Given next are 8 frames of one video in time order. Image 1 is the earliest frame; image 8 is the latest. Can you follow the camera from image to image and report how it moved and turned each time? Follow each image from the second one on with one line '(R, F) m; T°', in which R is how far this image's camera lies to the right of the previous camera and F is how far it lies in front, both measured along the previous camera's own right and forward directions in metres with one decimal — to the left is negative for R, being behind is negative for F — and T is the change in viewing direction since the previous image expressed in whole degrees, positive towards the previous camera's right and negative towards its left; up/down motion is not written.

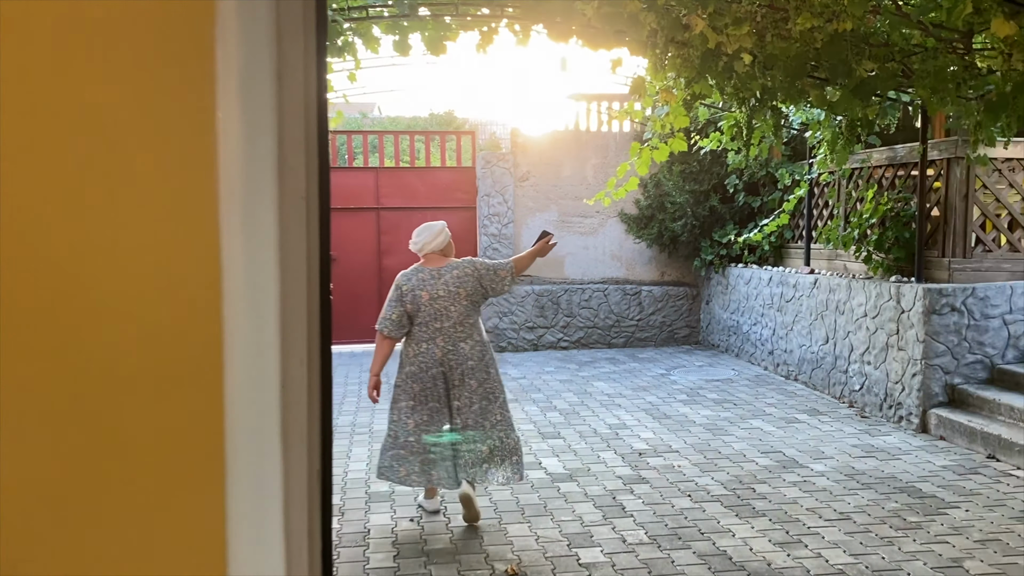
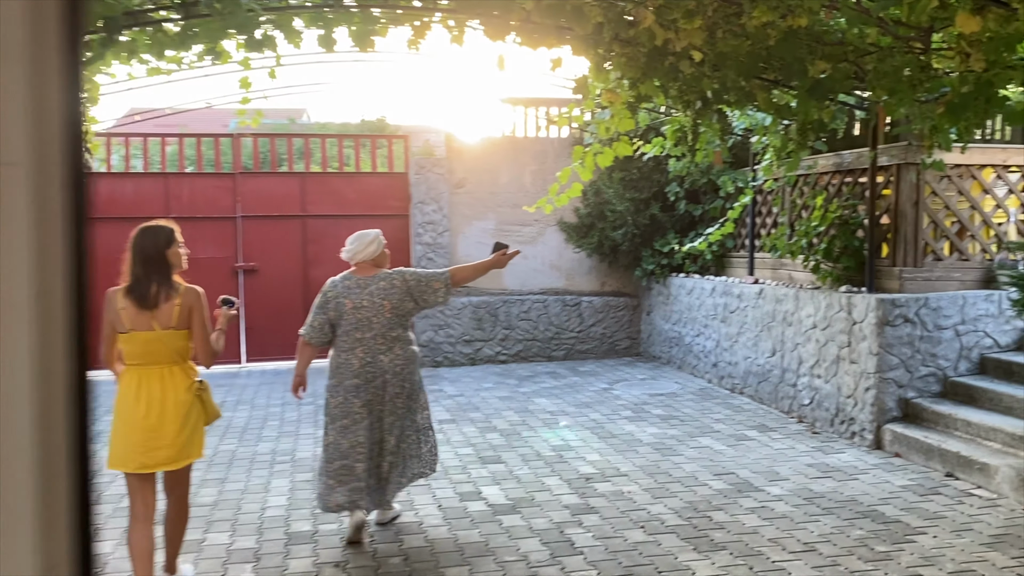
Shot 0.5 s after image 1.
(0.0, +0.4) m; +4°
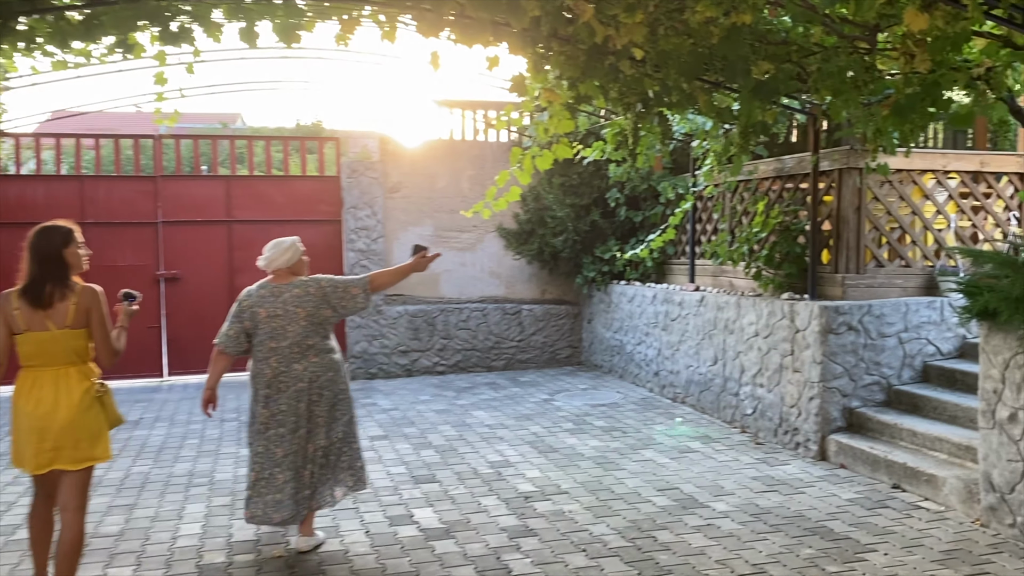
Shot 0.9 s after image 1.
(0.0, +0.2) m; +4°
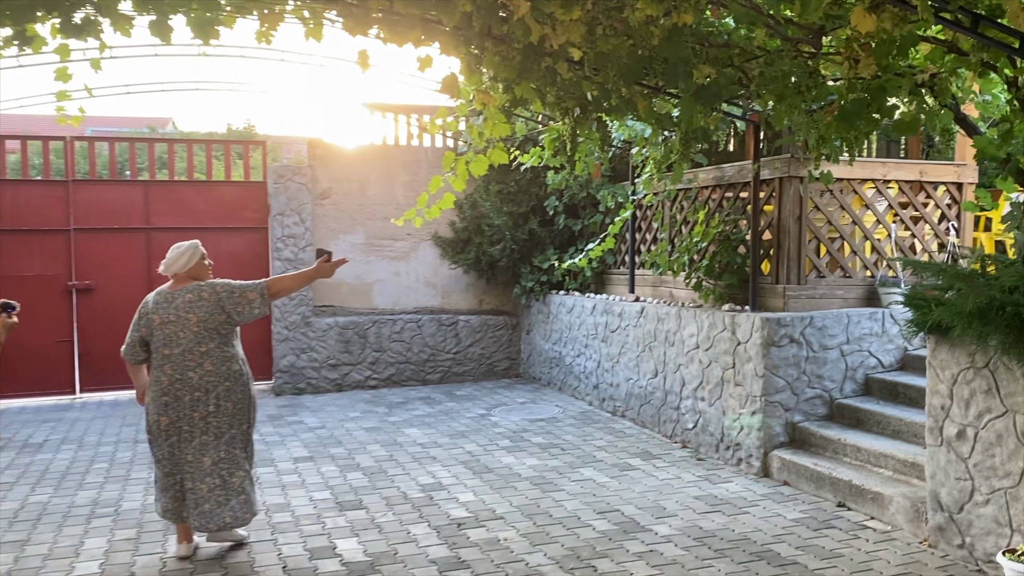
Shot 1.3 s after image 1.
(0.0, +0.2) m; +4°
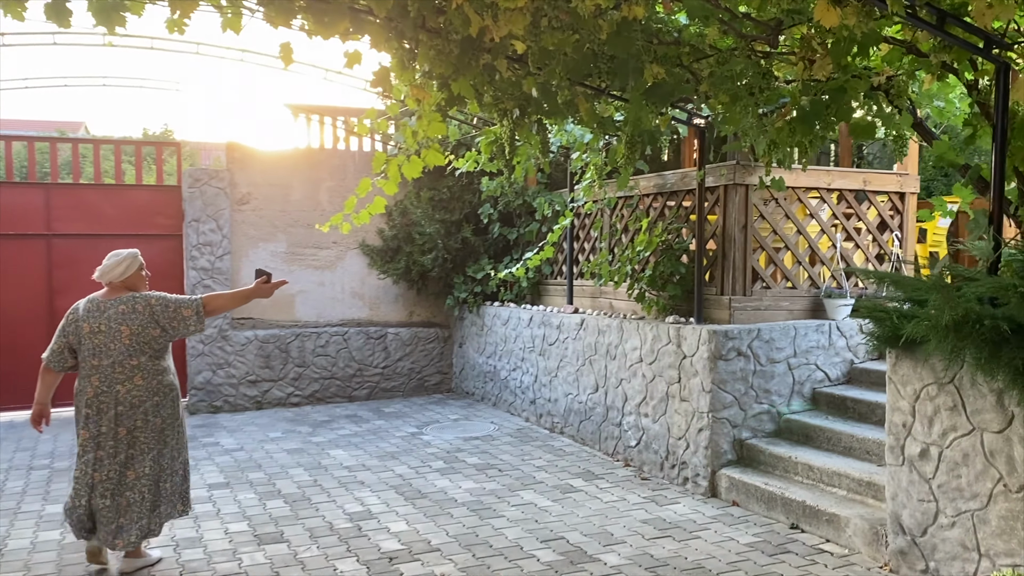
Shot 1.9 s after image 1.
(0.0, +0.3) m; +5°
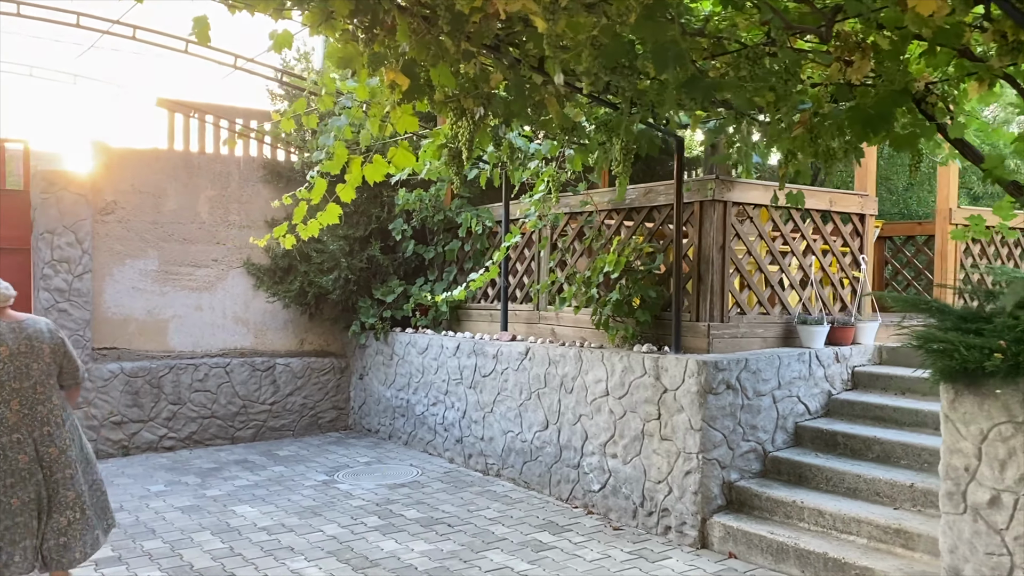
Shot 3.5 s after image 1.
(-0.6, +0.7) m; +11°
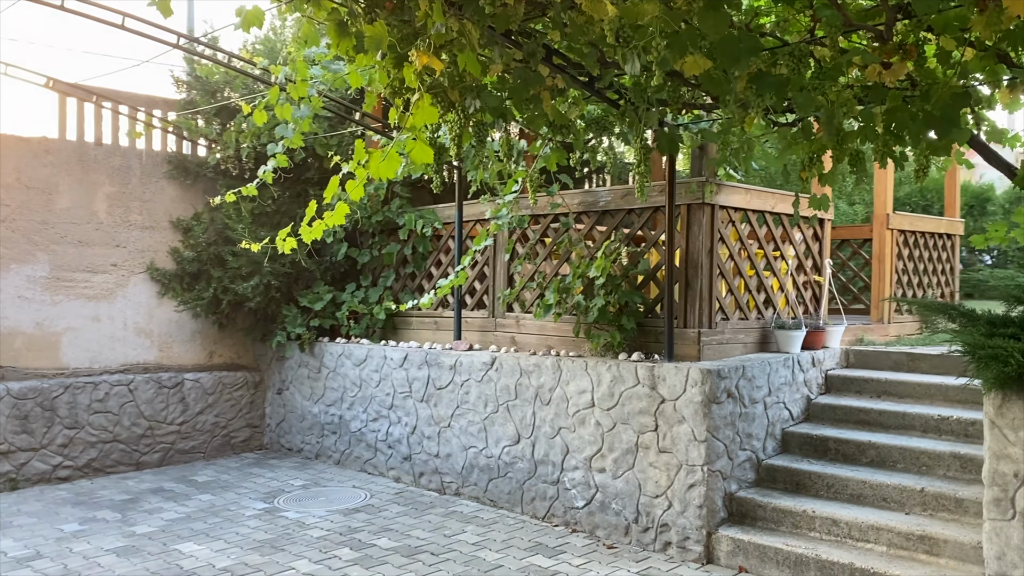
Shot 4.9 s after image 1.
(-0.7, +0.3) m; +10°
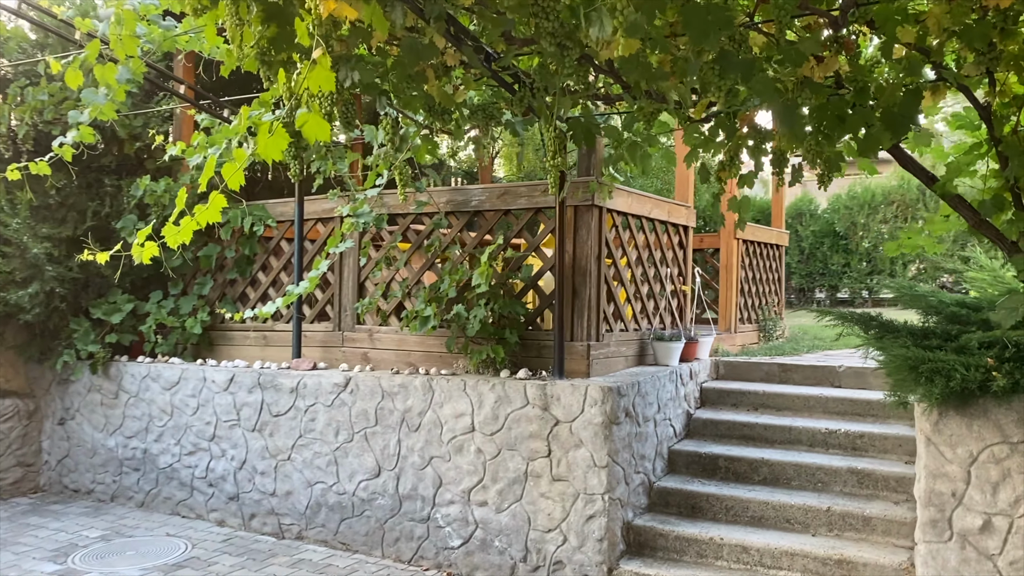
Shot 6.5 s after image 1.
(-0.4, +0.6) m; +14°
